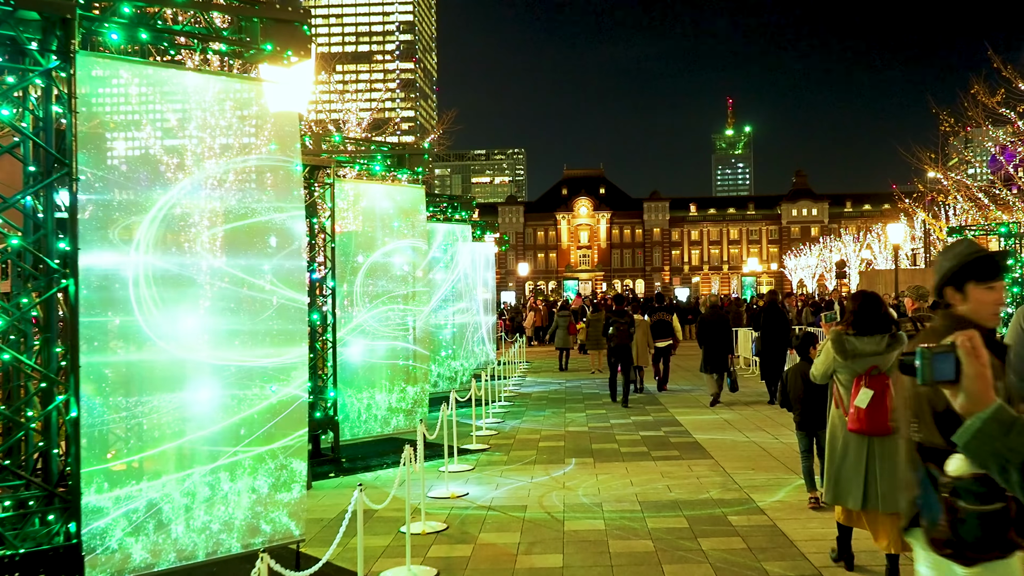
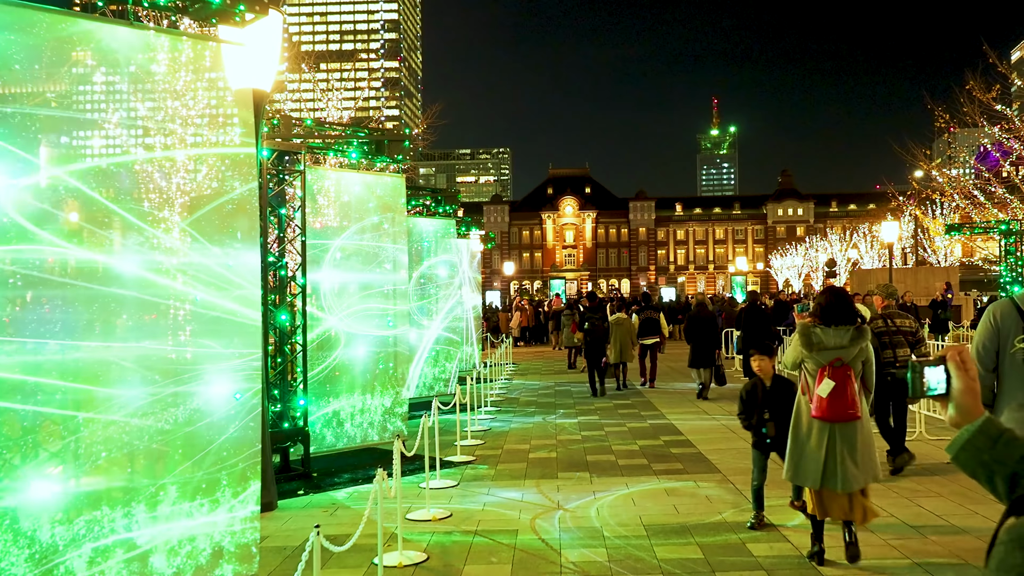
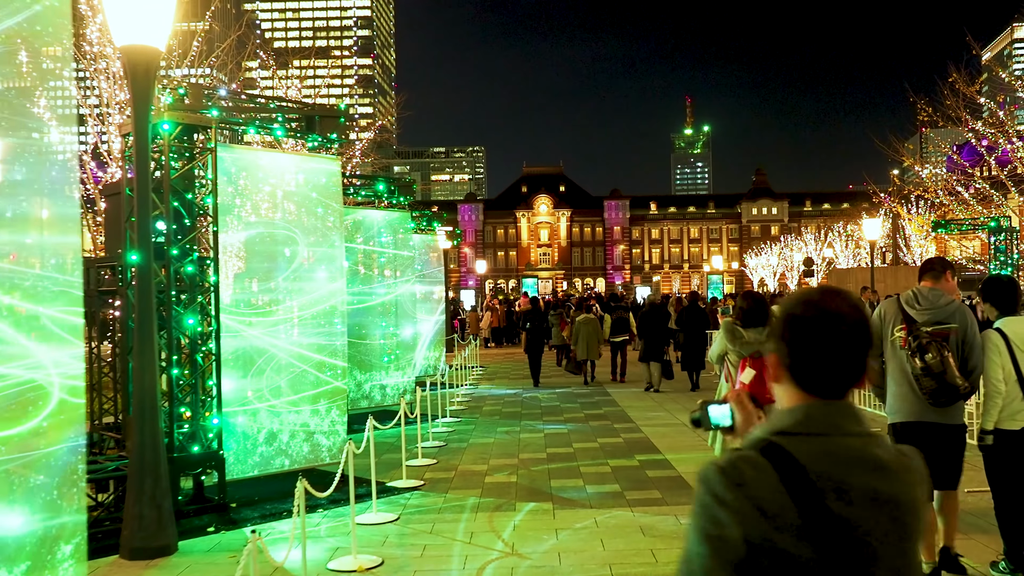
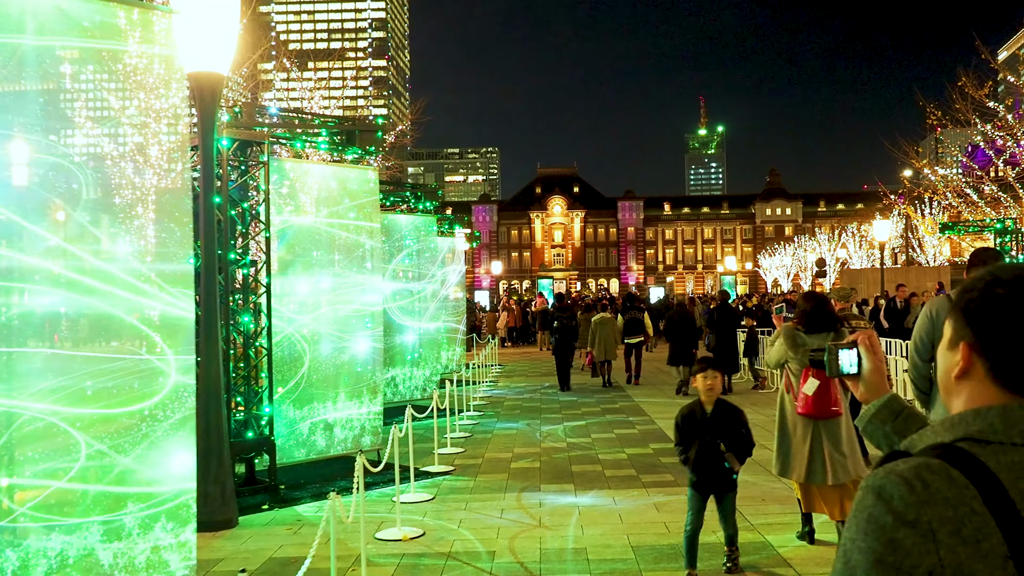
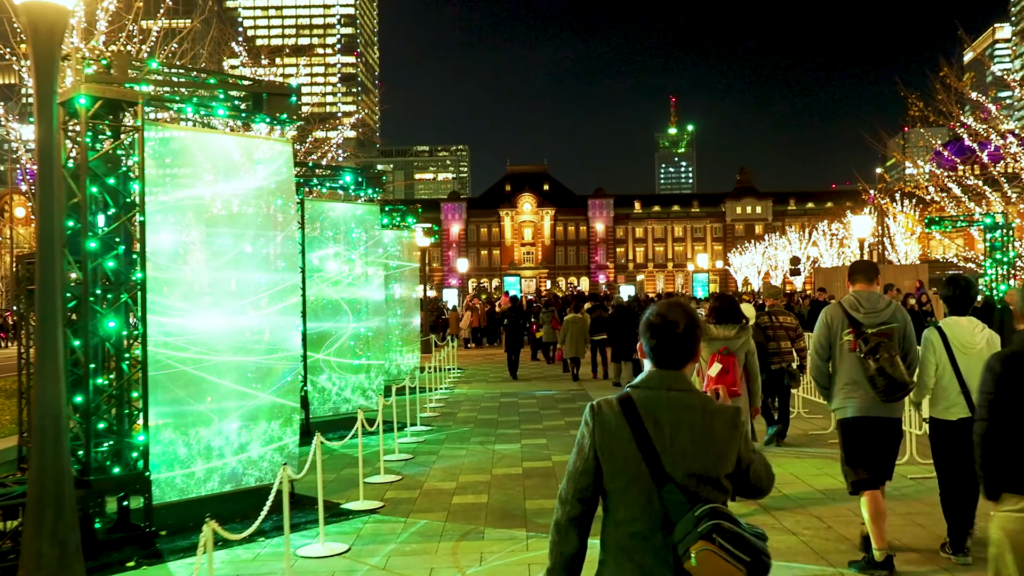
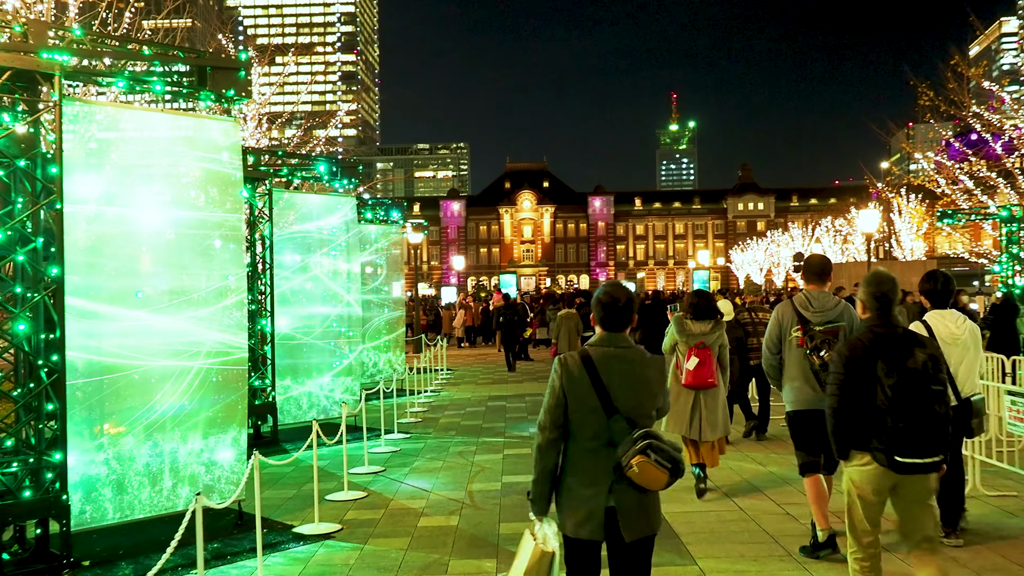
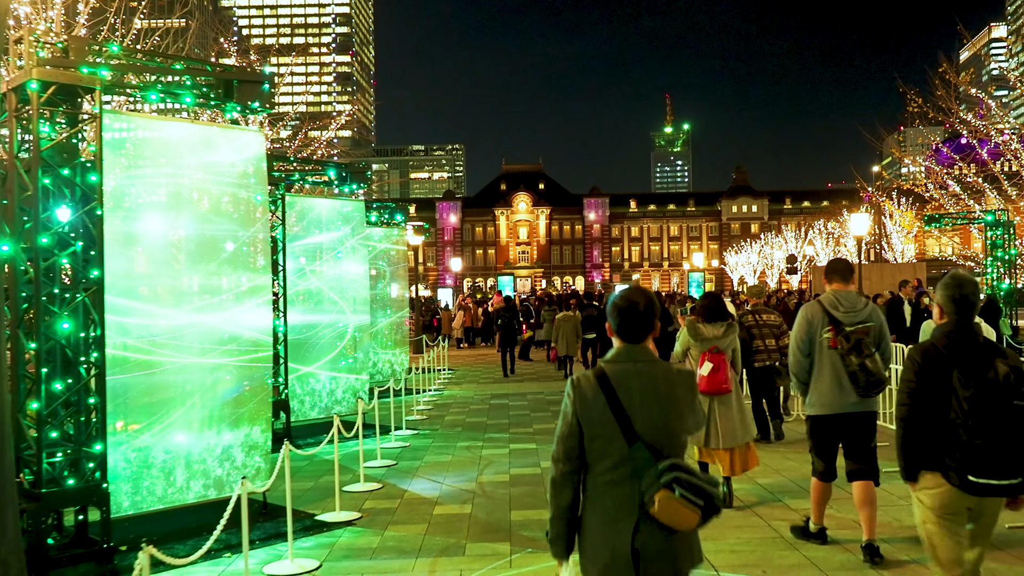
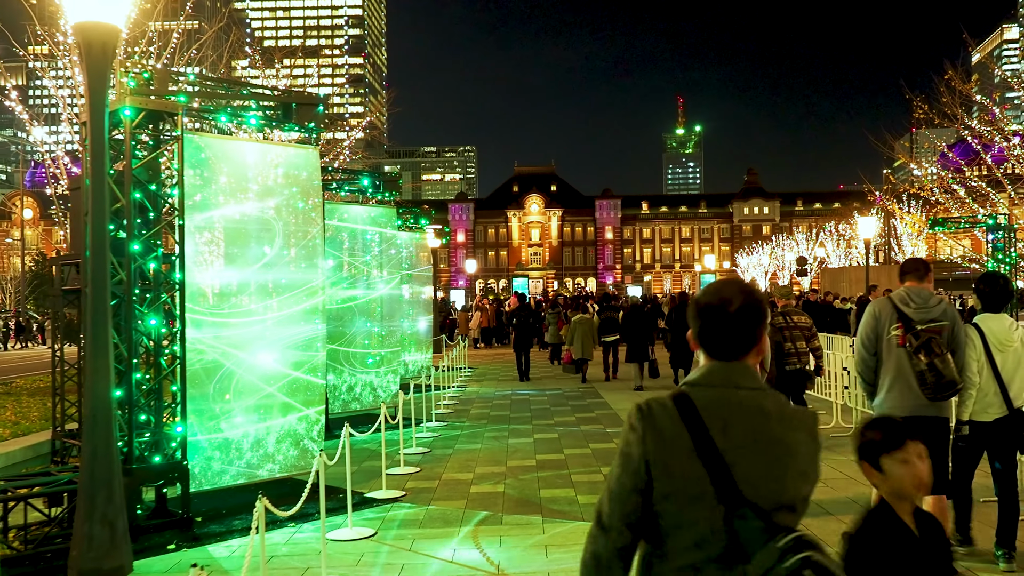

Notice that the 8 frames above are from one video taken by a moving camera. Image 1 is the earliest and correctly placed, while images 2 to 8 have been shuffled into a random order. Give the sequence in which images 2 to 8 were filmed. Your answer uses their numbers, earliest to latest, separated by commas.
2, 4, 3, 8, 5, 7, 6
